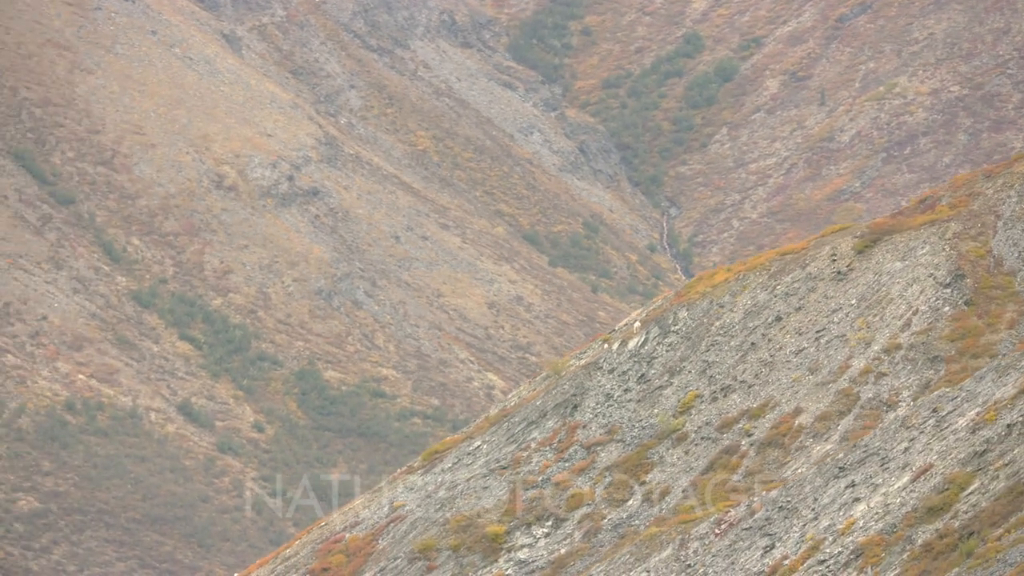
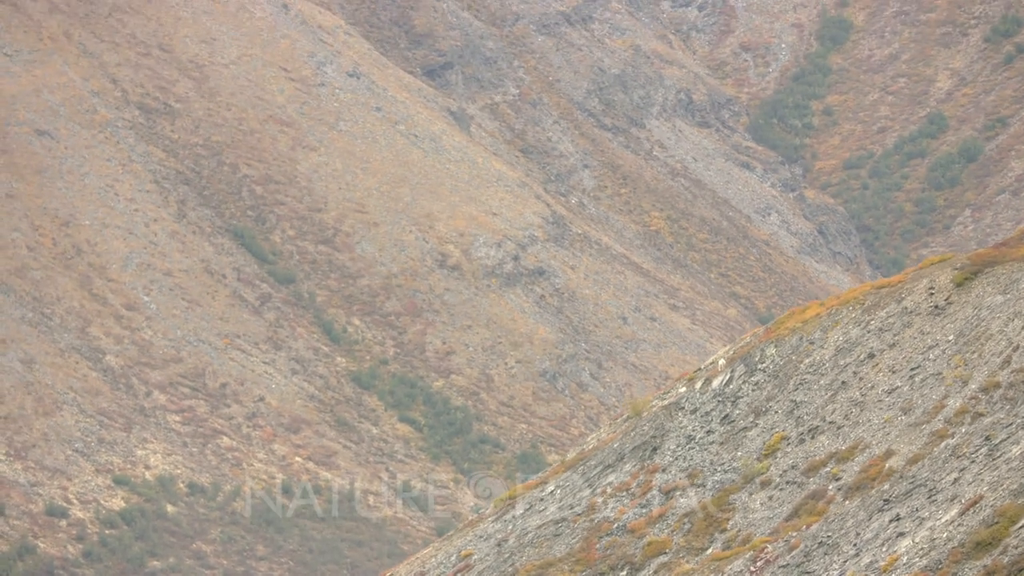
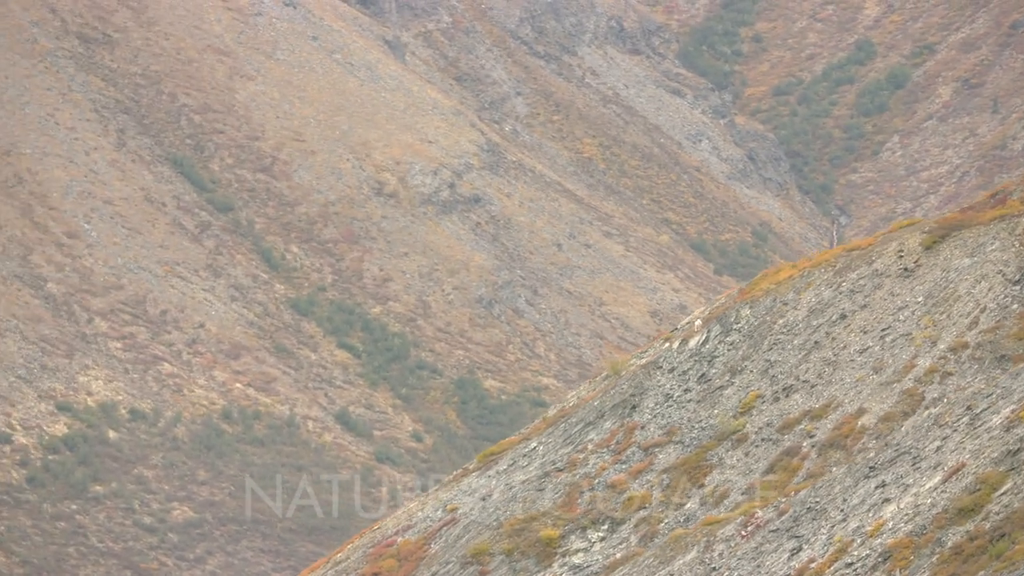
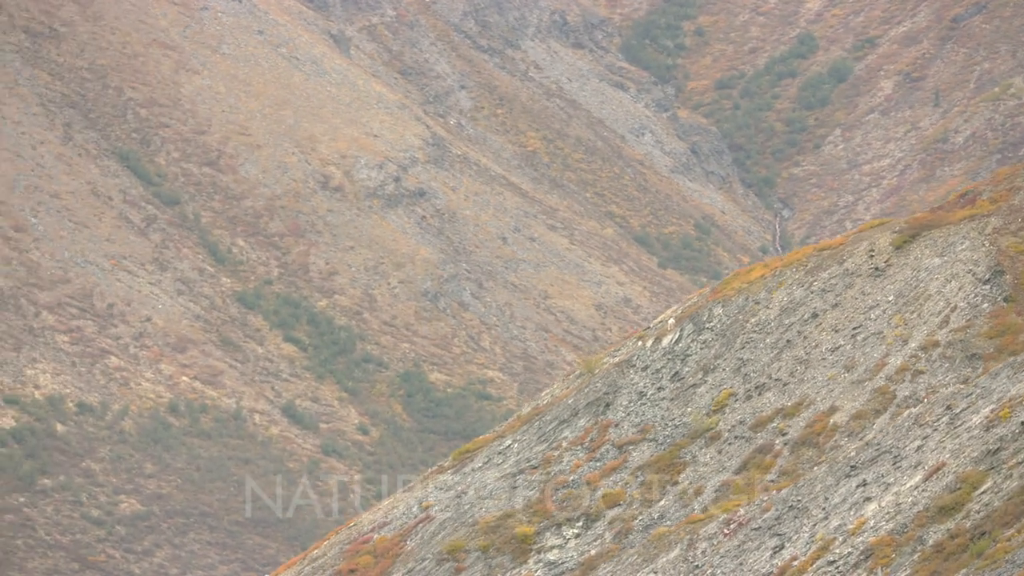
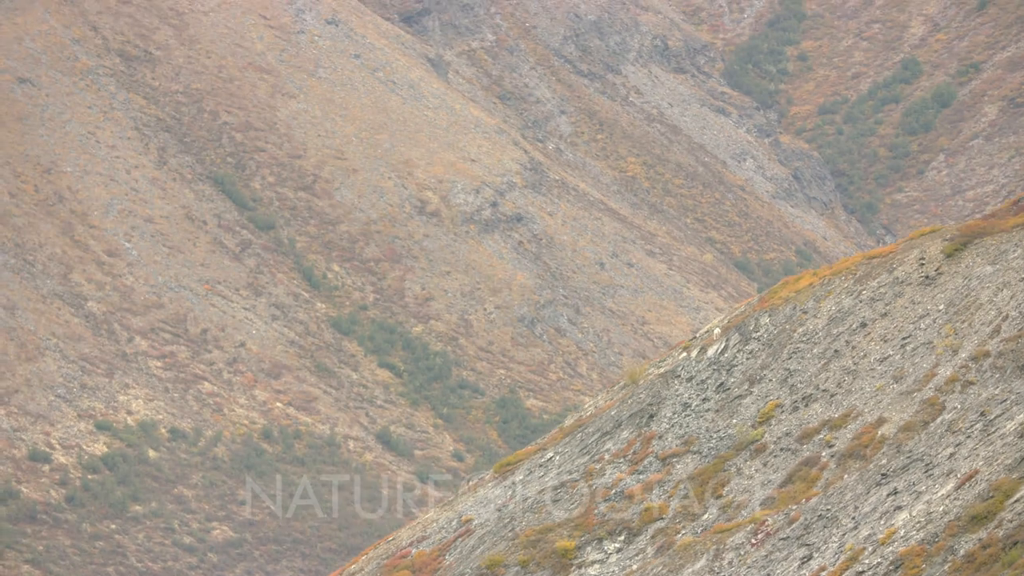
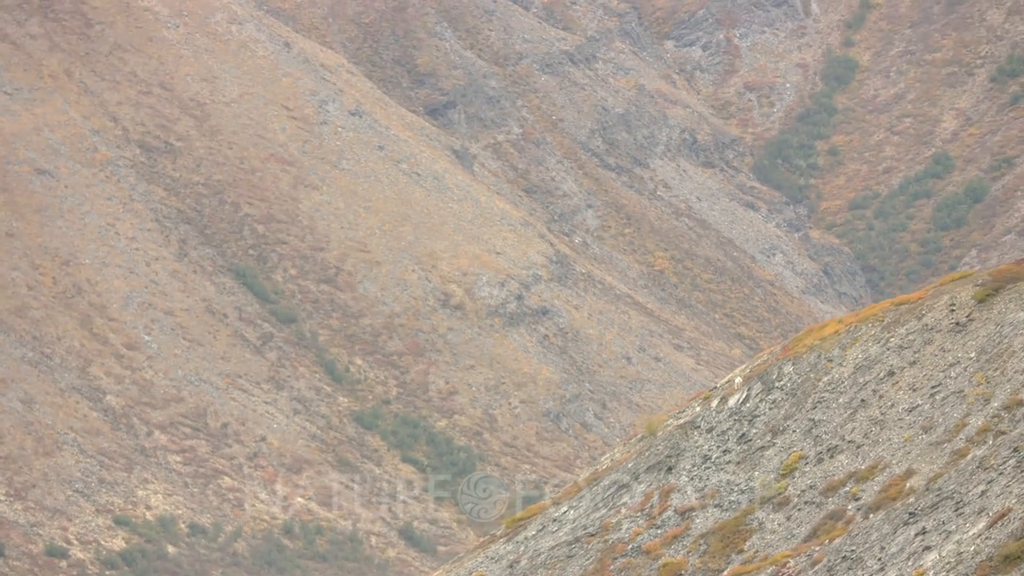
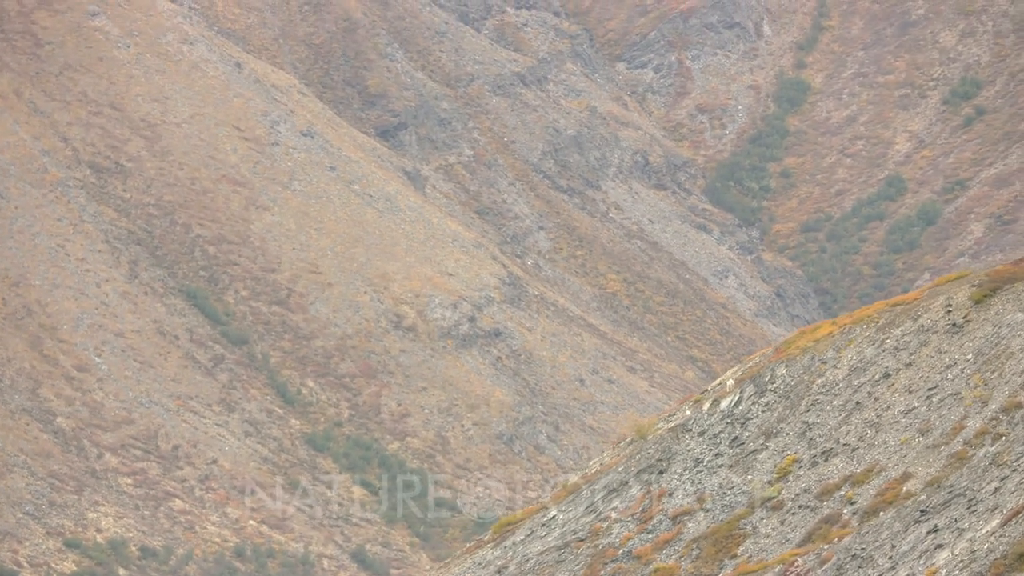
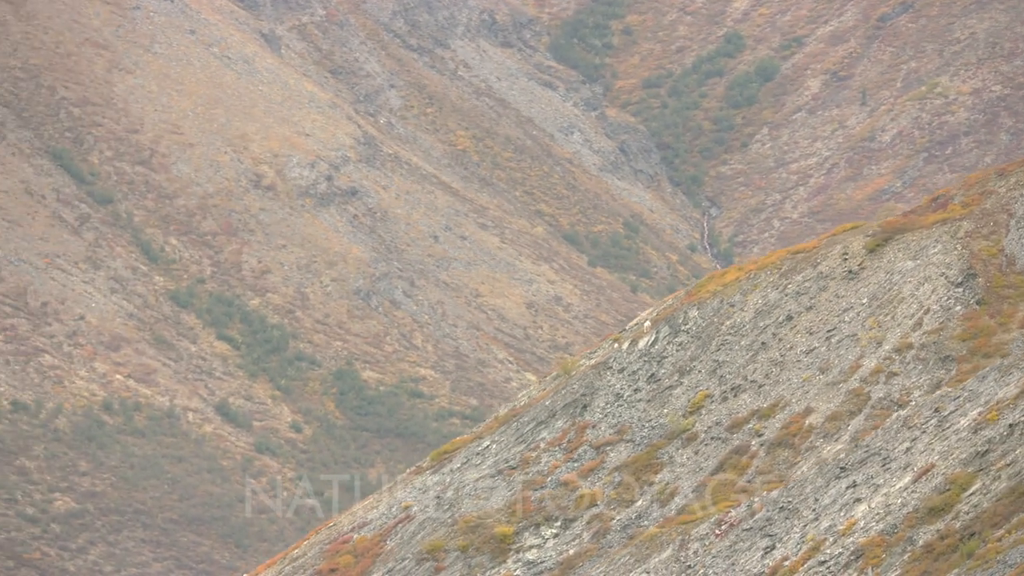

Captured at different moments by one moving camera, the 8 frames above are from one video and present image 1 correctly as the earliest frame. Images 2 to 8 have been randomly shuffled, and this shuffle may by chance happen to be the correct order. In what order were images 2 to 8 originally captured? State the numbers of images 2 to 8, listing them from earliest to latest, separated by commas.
8, 4, 3, 5, 2, 6, 7
